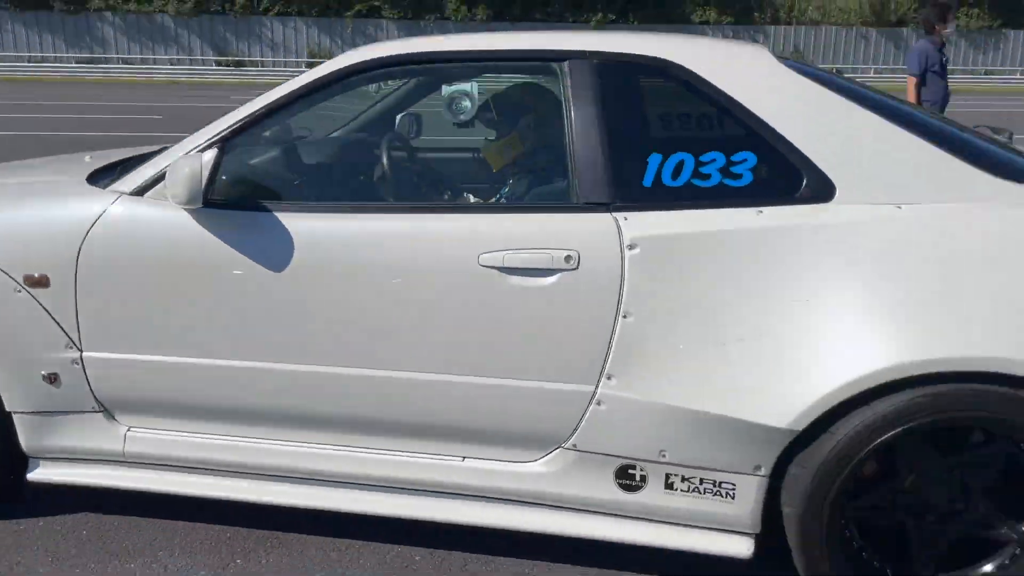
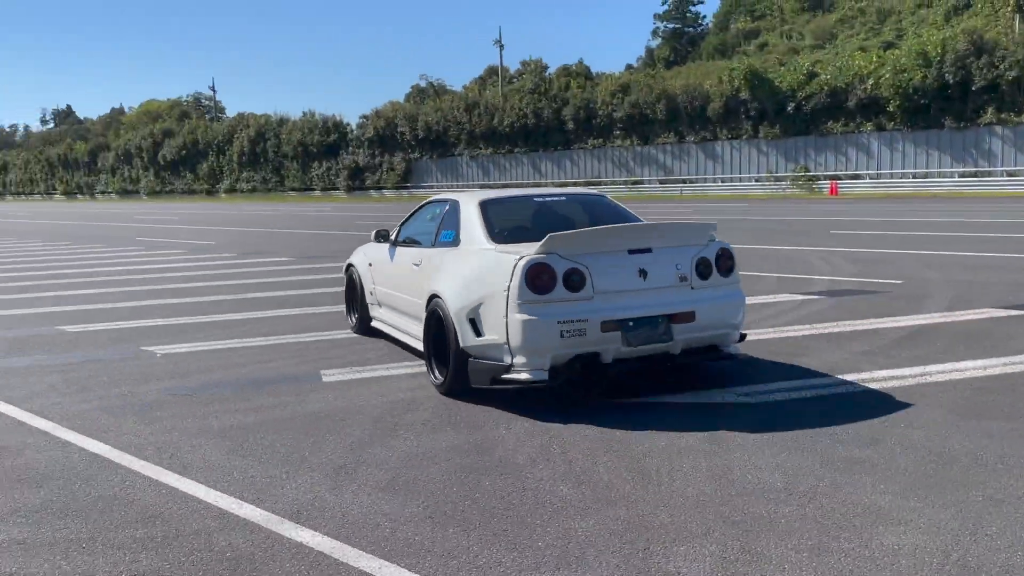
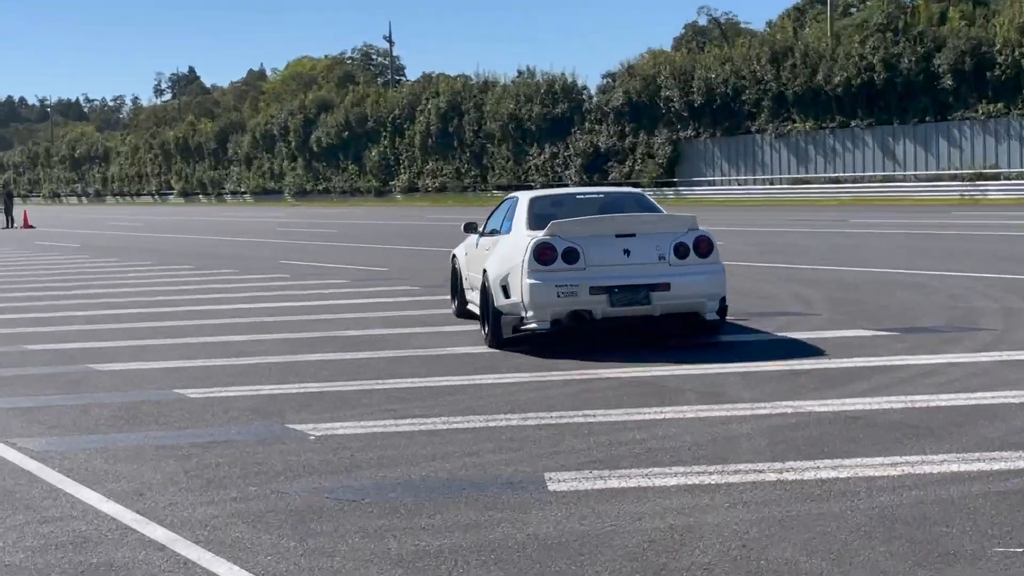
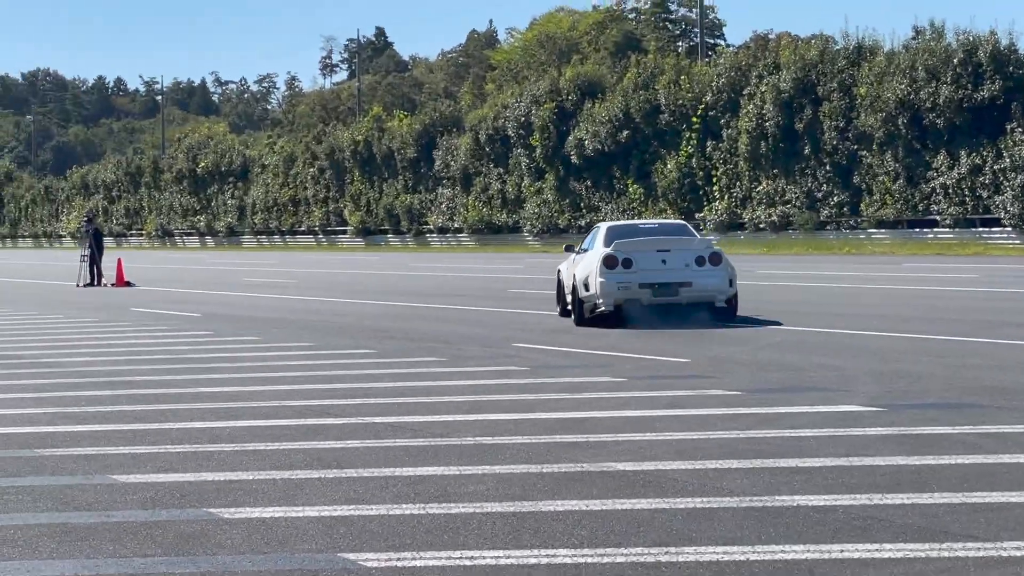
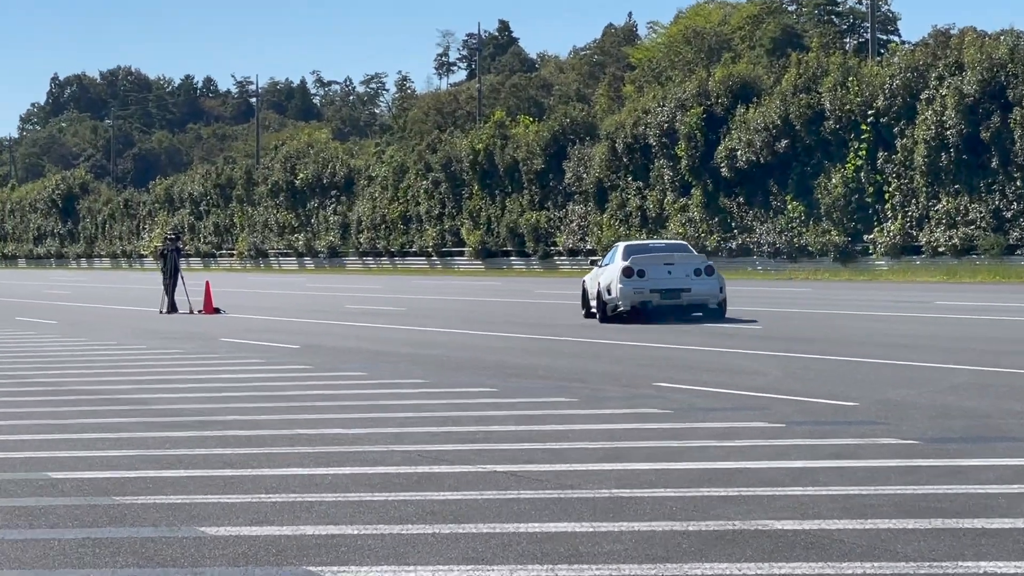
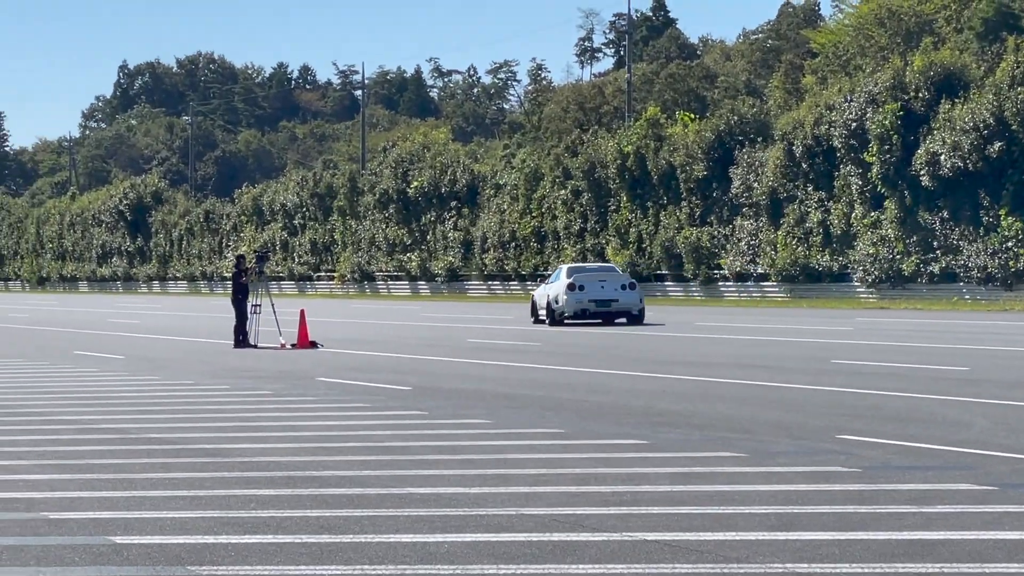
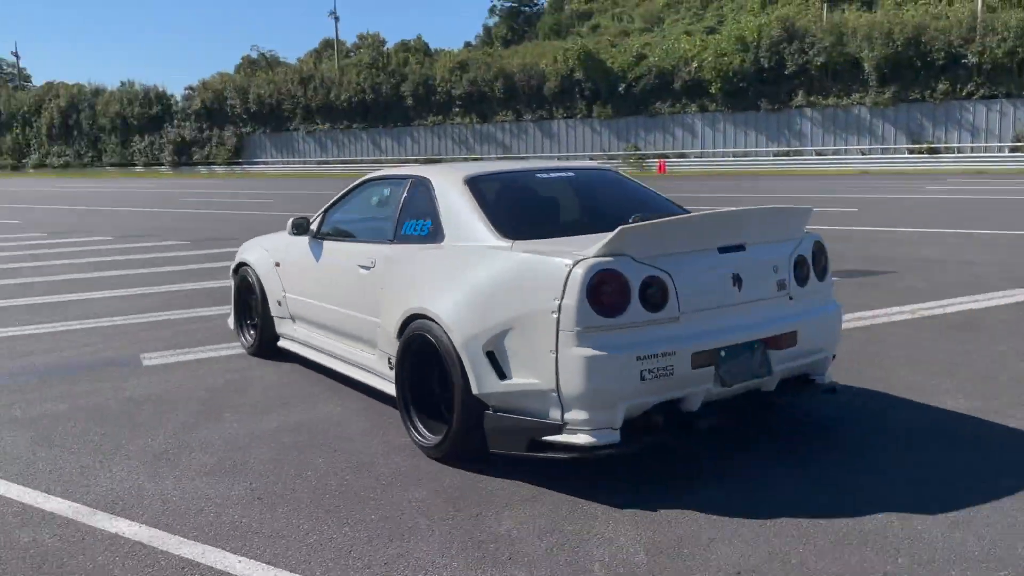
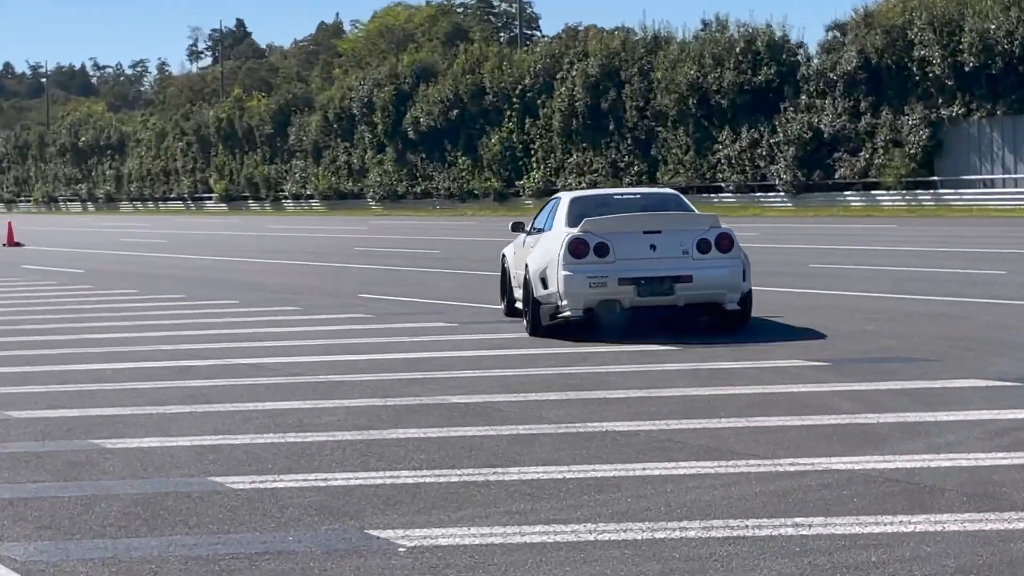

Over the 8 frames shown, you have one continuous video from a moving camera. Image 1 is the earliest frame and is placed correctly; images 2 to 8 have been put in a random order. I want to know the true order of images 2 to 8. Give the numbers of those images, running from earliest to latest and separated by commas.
7, 2, 3, 8, 4, 5, 6
